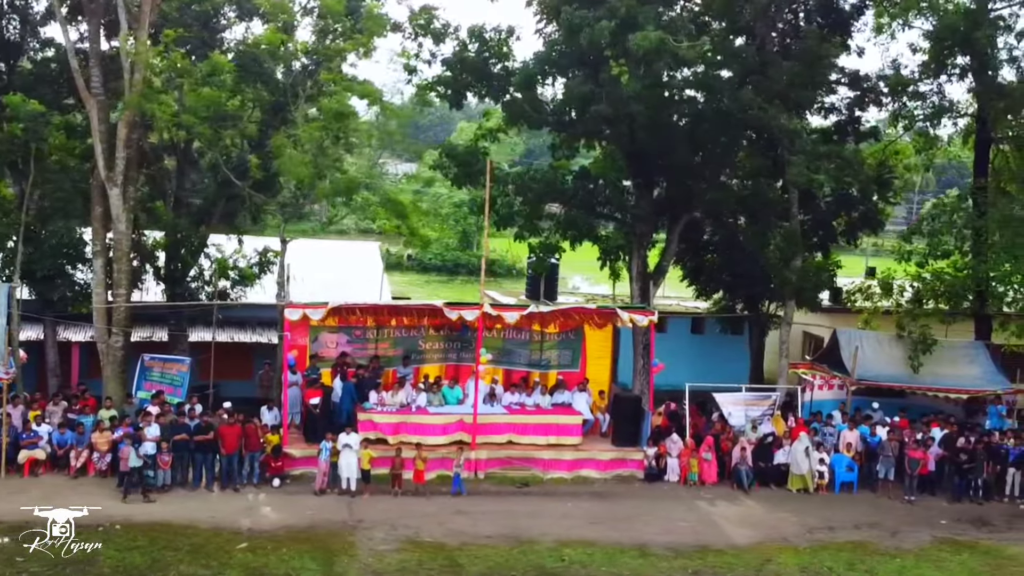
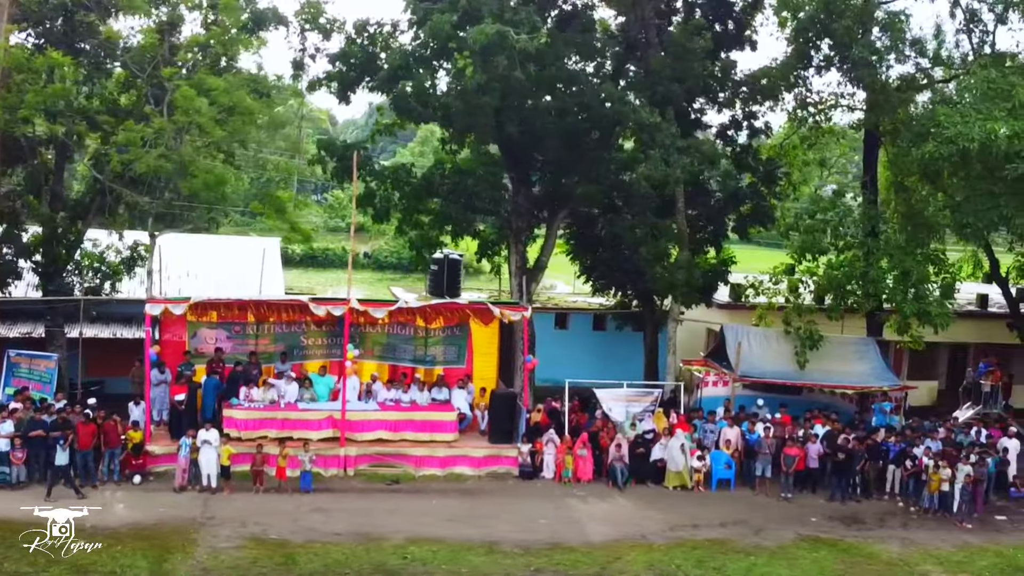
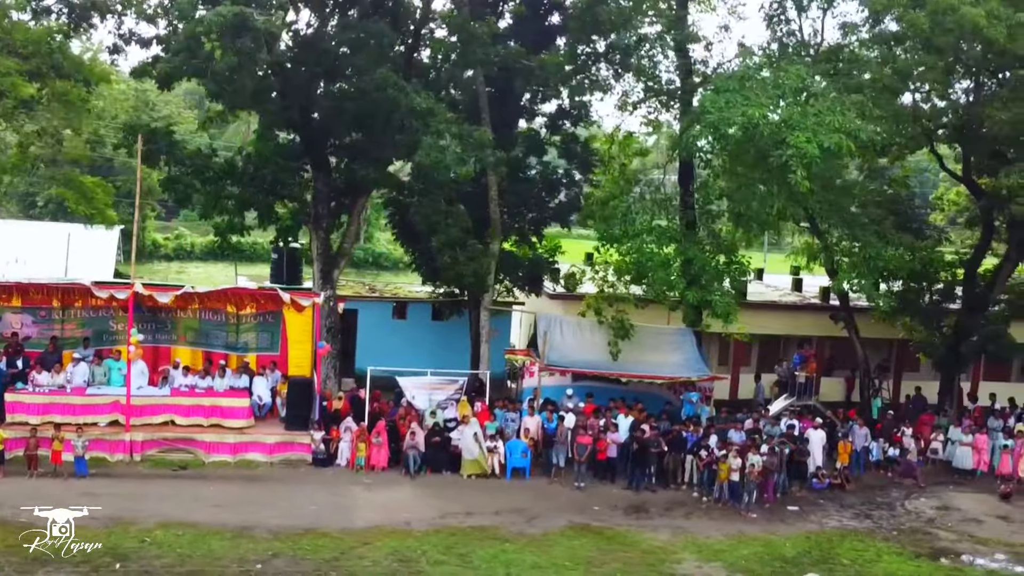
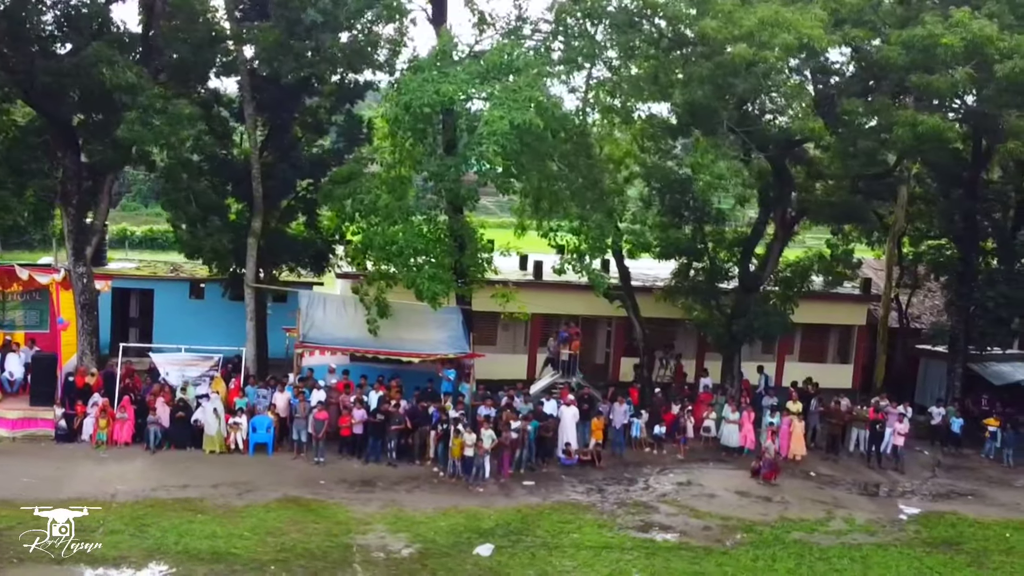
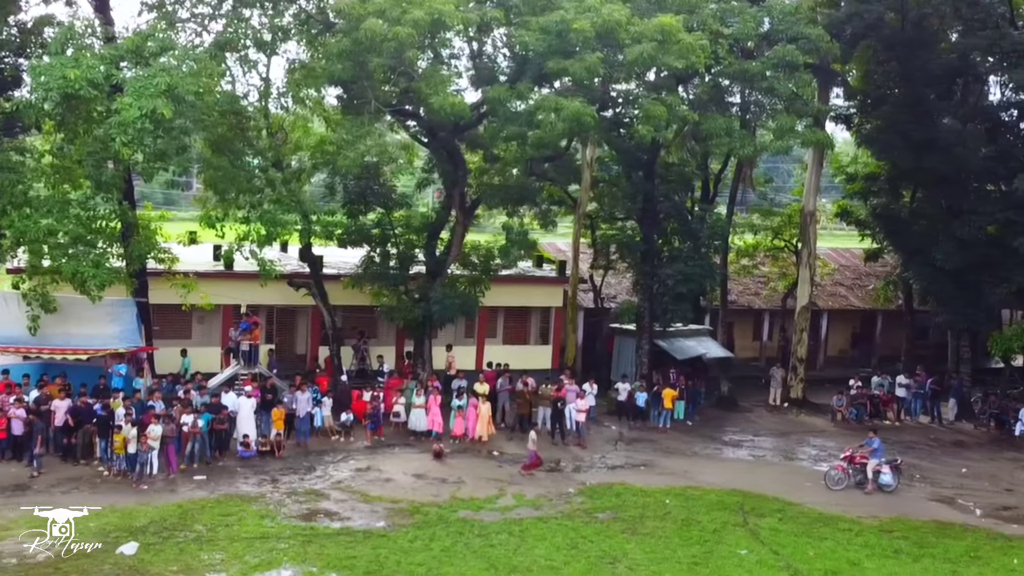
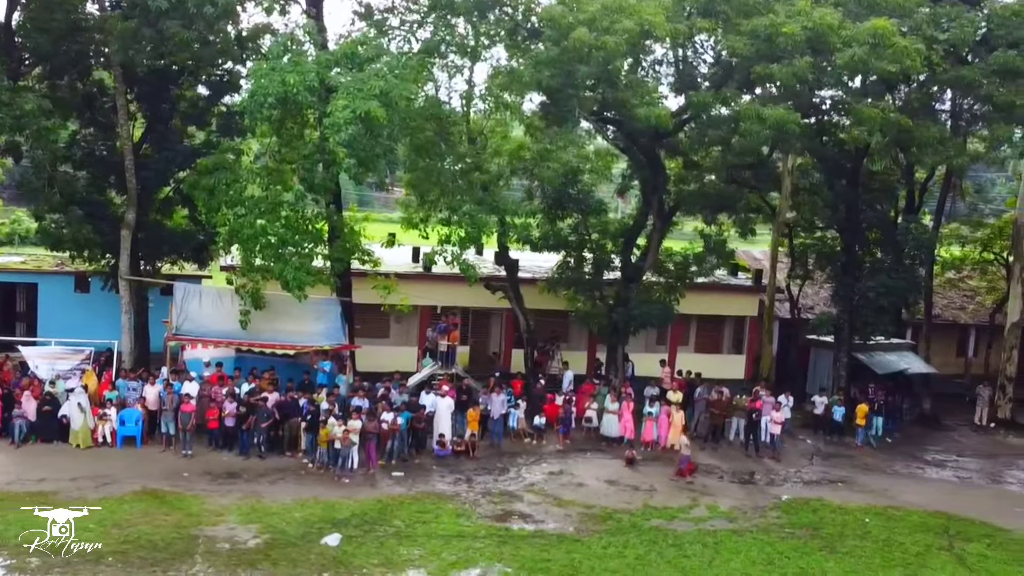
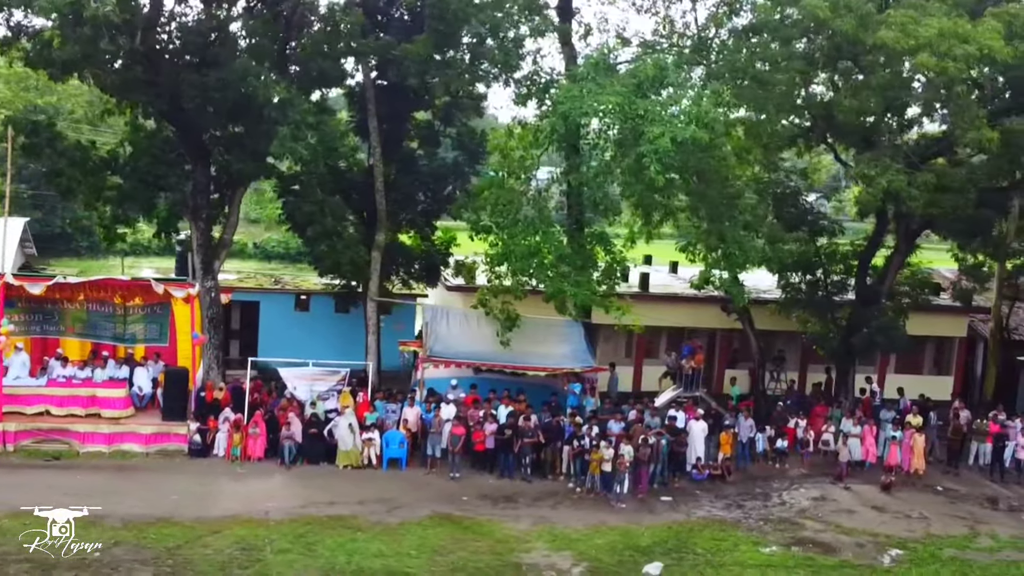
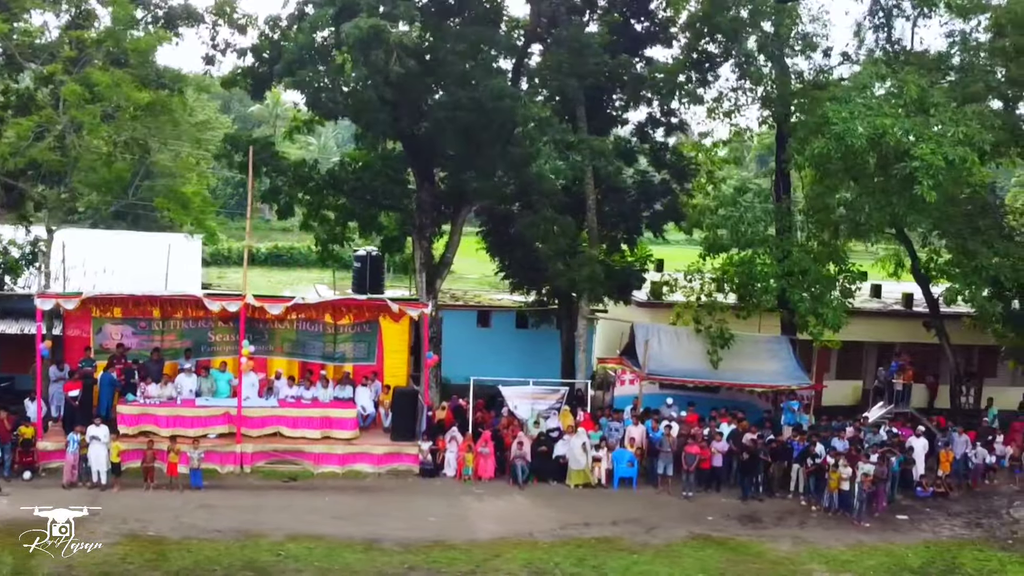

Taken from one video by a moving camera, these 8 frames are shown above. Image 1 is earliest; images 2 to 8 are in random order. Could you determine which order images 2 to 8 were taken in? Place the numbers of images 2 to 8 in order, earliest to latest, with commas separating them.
2, 8, 3, 7, 4, 6, 5
